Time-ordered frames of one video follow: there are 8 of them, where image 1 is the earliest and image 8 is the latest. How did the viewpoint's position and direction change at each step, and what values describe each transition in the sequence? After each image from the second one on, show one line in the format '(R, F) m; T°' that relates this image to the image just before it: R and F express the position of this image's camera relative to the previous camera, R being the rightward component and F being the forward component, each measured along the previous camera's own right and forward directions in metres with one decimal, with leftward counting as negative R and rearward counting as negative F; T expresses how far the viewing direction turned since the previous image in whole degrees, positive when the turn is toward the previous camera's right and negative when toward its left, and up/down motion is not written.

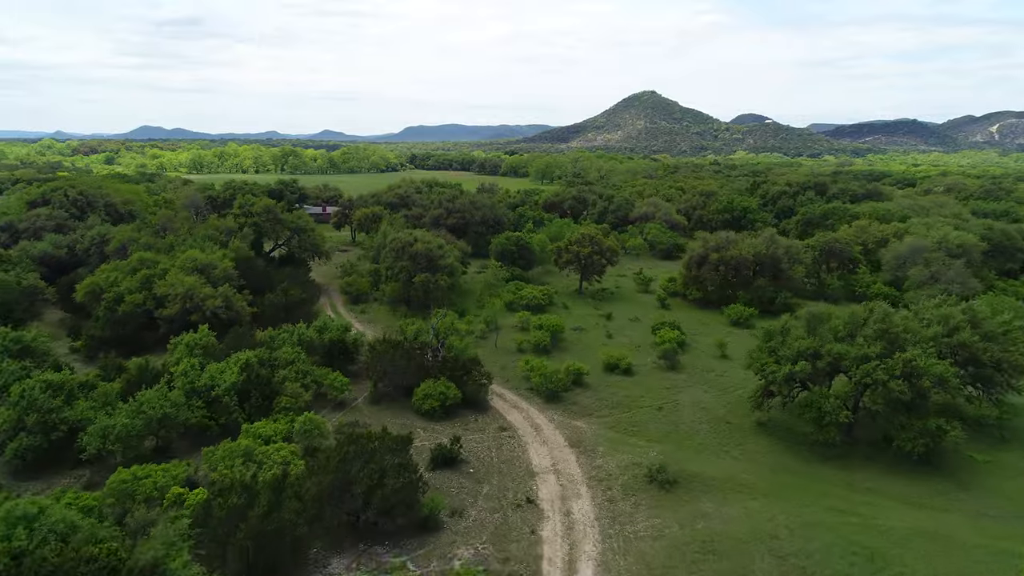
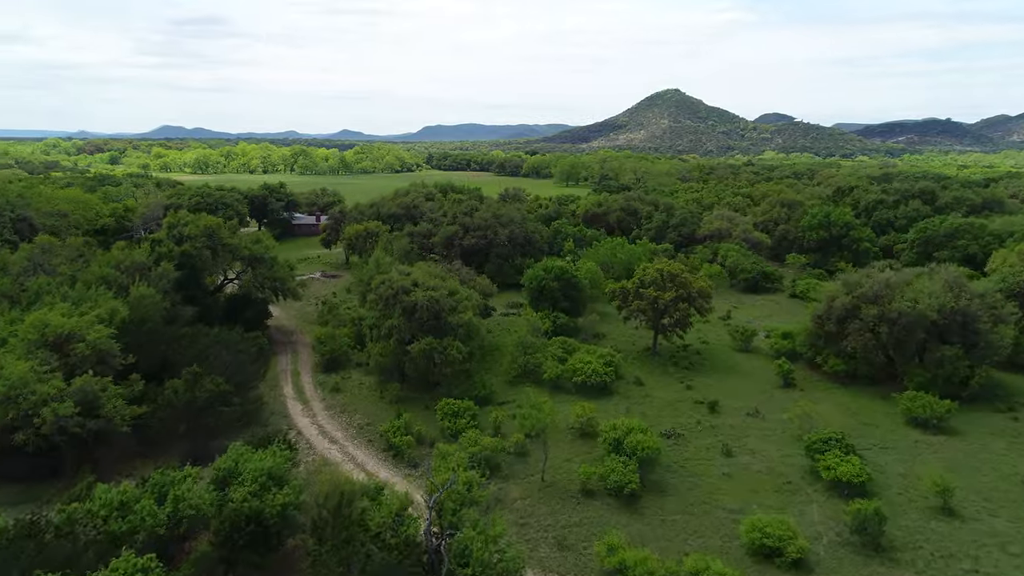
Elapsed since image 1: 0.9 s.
(-1.3, +15.7) m; -1°
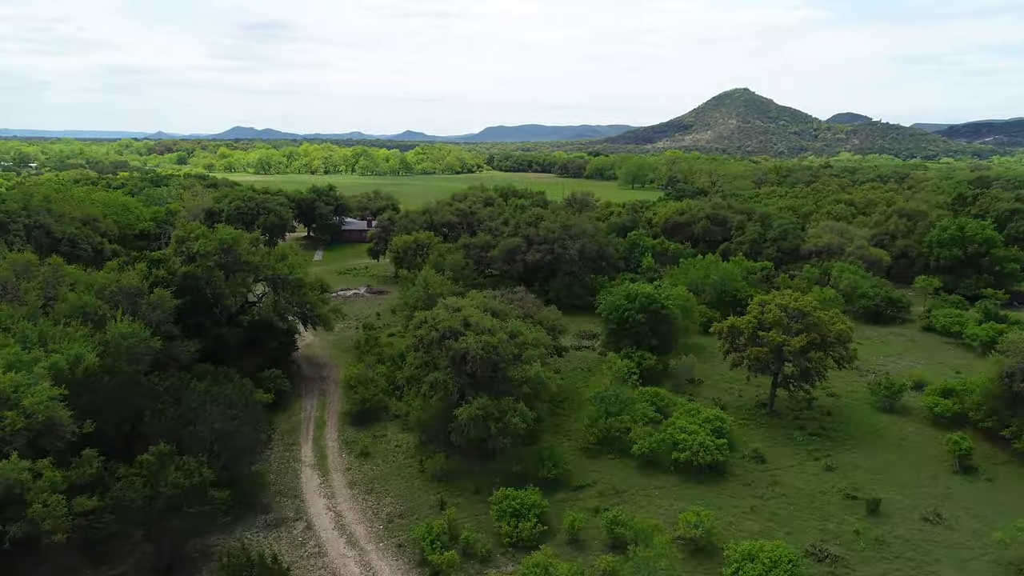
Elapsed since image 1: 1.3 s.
(-0.8, +7.2) m; -5°
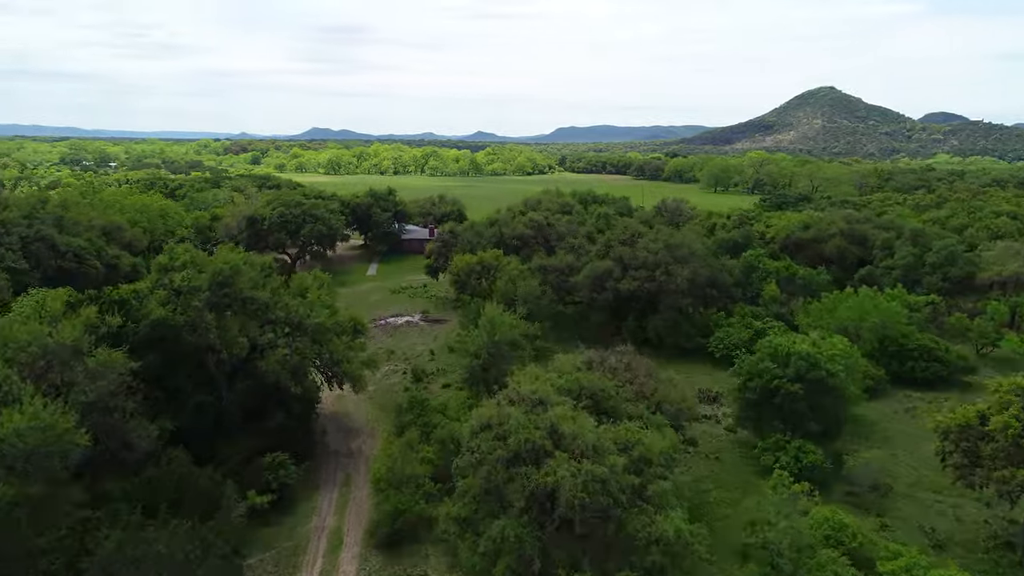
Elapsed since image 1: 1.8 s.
(-1.0, +9.0) m; -5°
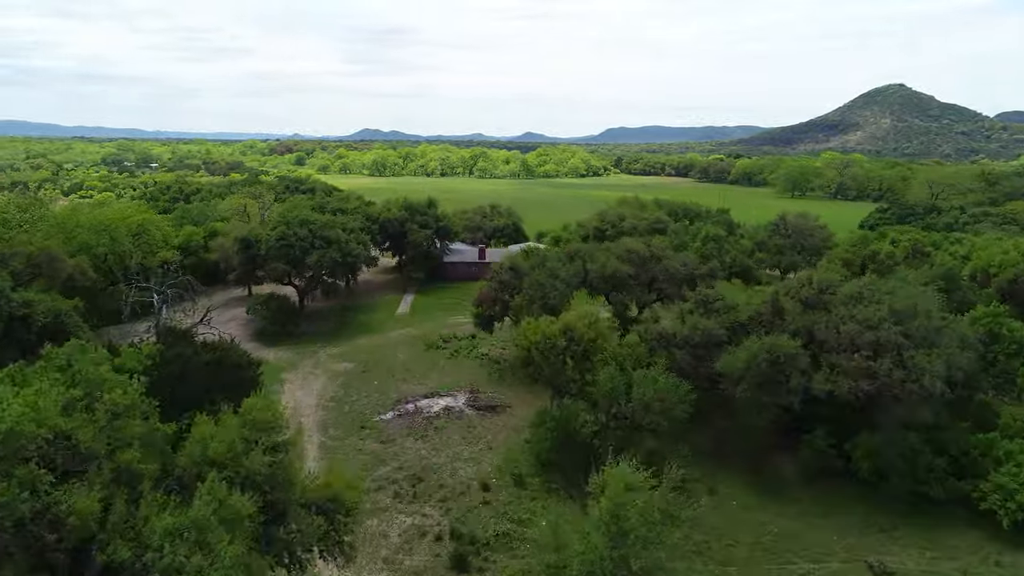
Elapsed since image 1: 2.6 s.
(-1.9, +14.0) m; -4°
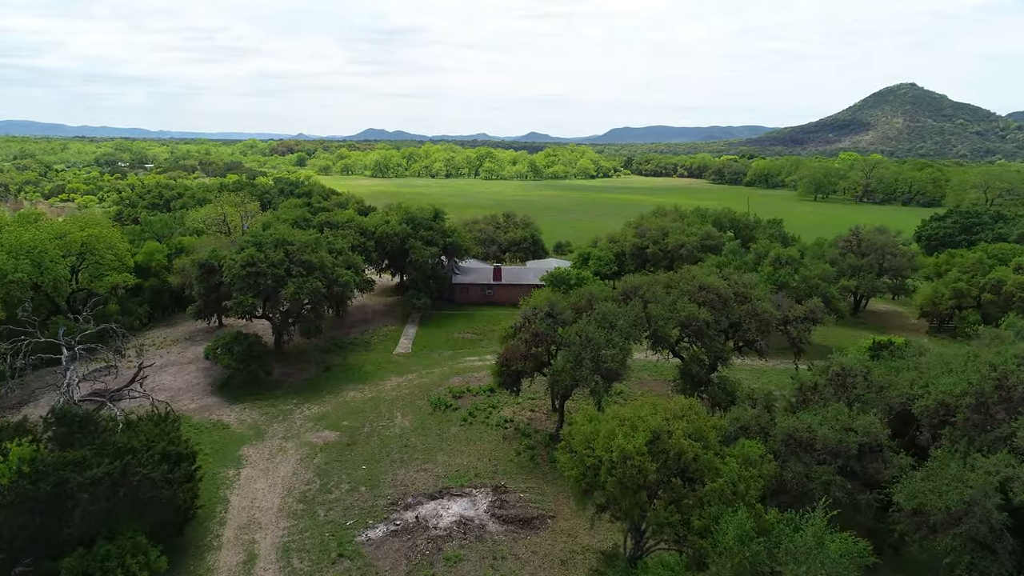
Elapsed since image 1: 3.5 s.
(-1.0, +7.9) m; 0°
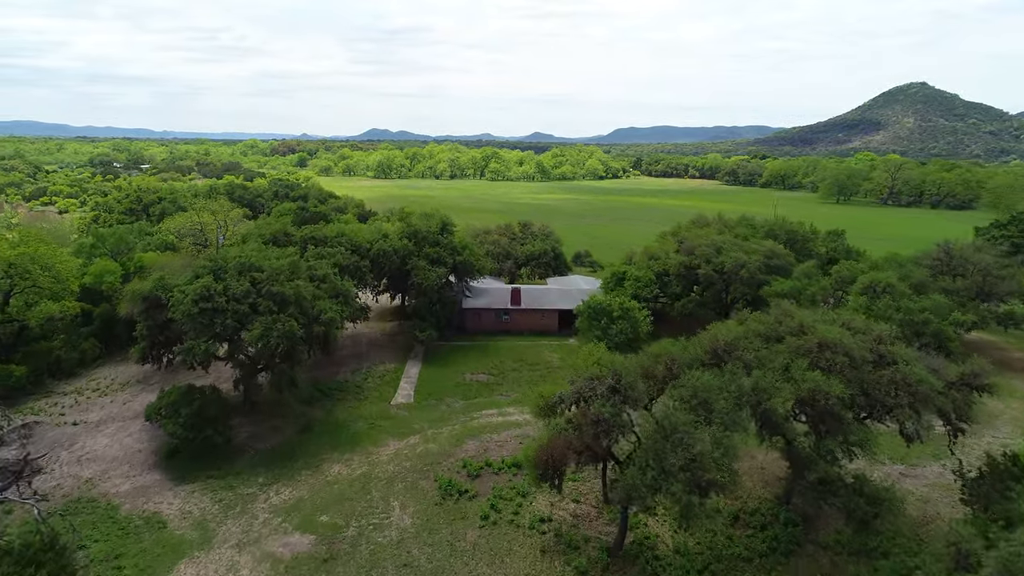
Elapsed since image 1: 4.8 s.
(-0.9, +6.9) m; 0°
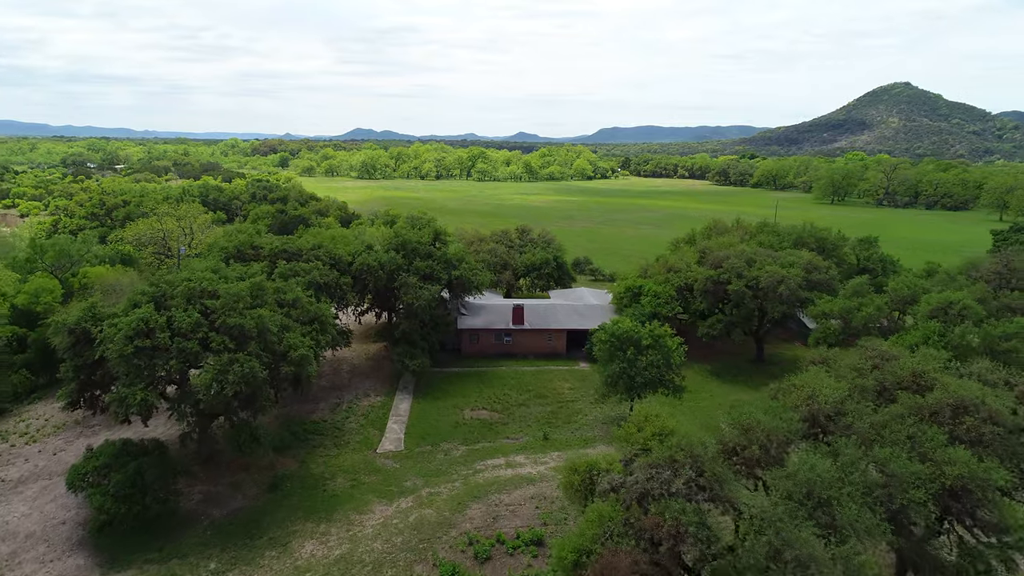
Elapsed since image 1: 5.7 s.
(-0.8, +4.4) m; +1°
